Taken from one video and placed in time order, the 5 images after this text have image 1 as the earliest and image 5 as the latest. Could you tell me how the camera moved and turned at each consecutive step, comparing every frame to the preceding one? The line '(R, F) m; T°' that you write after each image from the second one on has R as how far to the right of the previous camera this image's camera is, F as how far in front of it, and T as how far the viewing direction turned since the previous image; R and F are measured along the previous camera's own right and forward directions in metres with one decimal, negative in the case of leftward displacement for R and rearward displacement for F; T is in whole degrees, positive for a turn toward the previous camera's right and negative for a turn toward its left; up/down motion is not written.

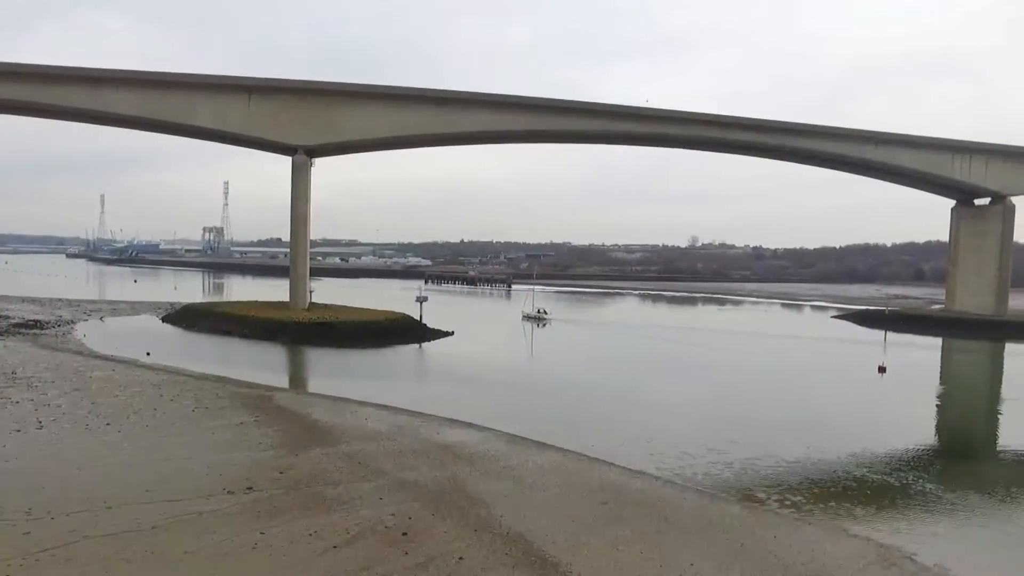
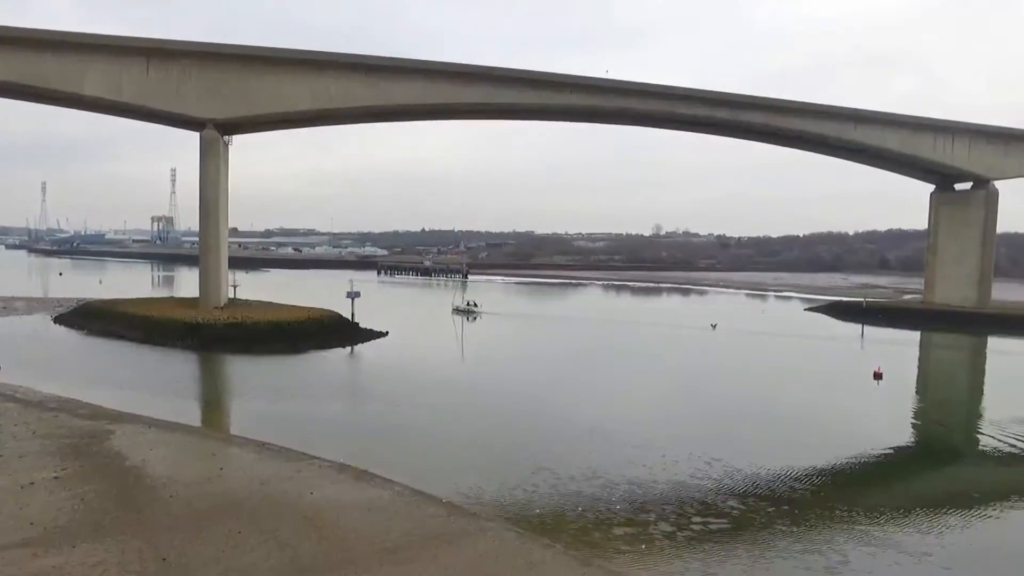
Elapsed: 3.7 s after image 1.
(+0.7, +2.8) m; +3°
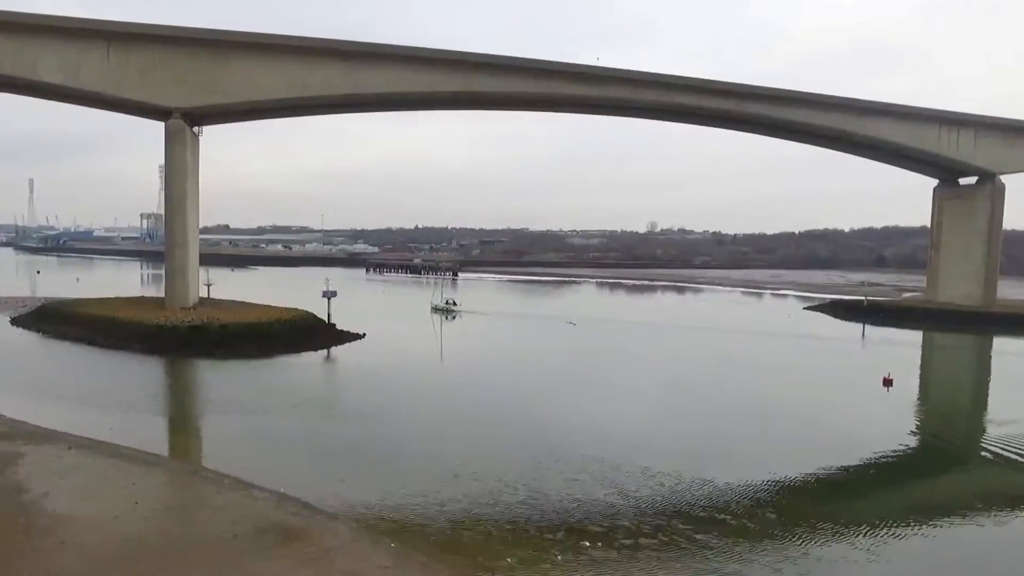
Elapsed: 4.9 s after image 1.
(+0.3, +1.2) m; 0°
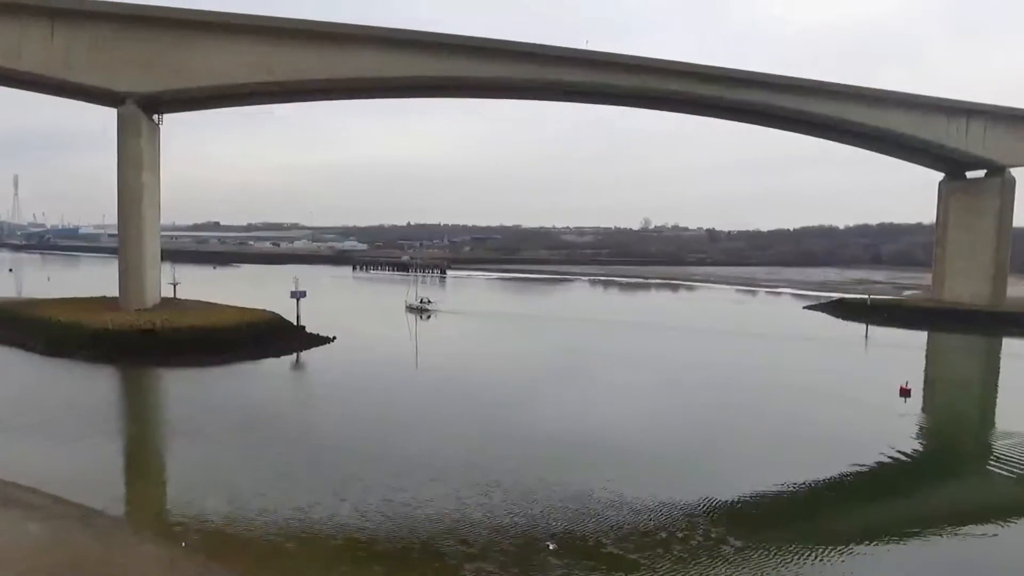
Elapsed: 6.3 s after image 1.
(+0.3, +1.4) m; +1°
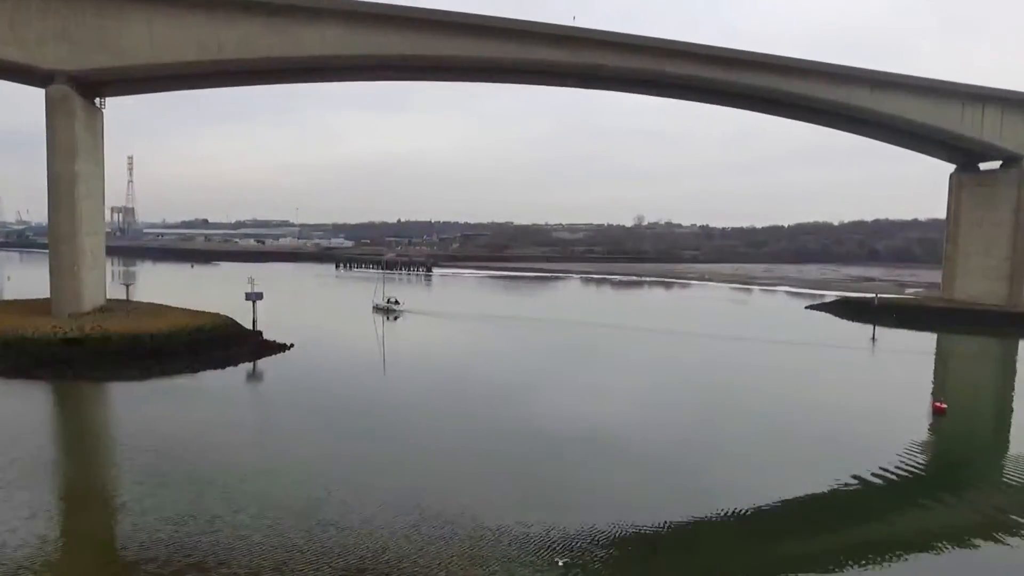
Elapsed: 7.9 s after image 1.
(+0.4, +1.8) m; +1°
